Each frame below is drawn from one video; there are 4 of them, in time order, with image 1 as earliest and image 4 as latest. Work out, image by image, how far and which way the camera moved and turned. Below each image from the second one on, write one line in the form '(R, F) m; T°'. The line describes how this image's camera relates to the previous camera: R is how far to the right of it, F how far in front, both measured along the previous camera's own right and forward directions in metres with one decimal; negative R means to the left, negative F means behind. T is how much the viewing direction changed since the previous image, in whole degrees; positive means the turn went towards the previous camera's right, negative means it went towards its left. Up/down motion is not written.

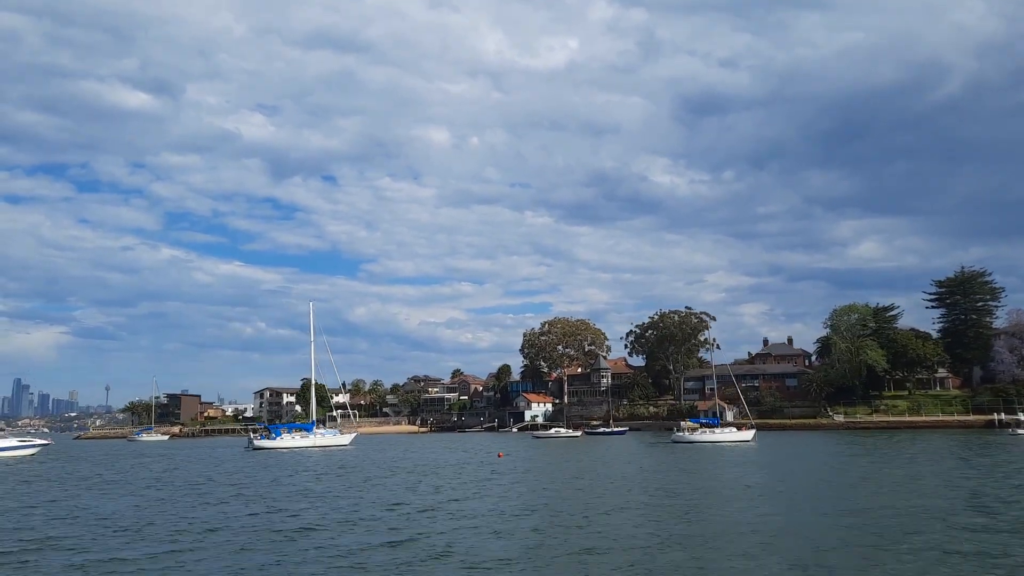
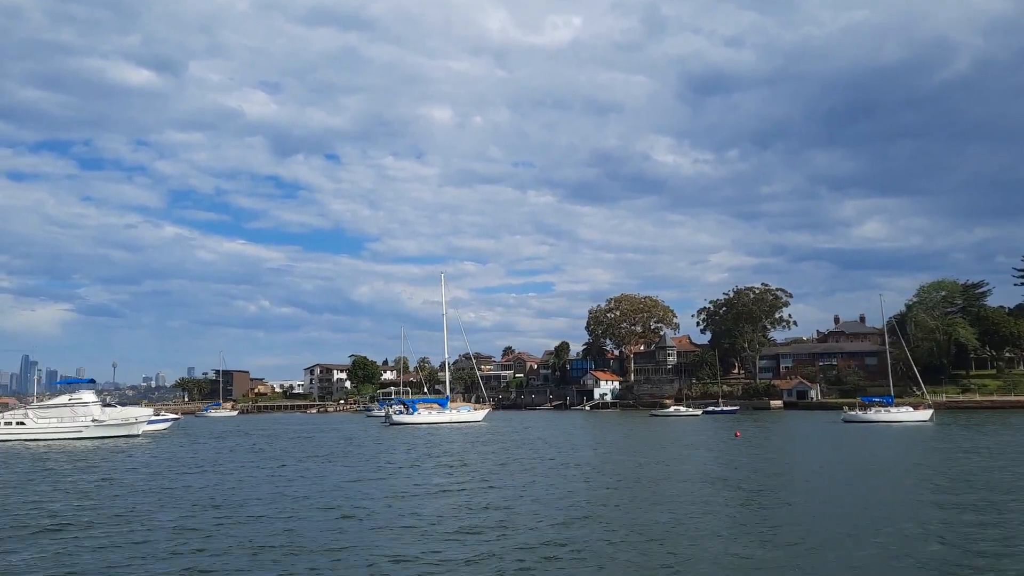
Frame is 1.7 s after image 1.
(-7.6, +2.0) m; -1°
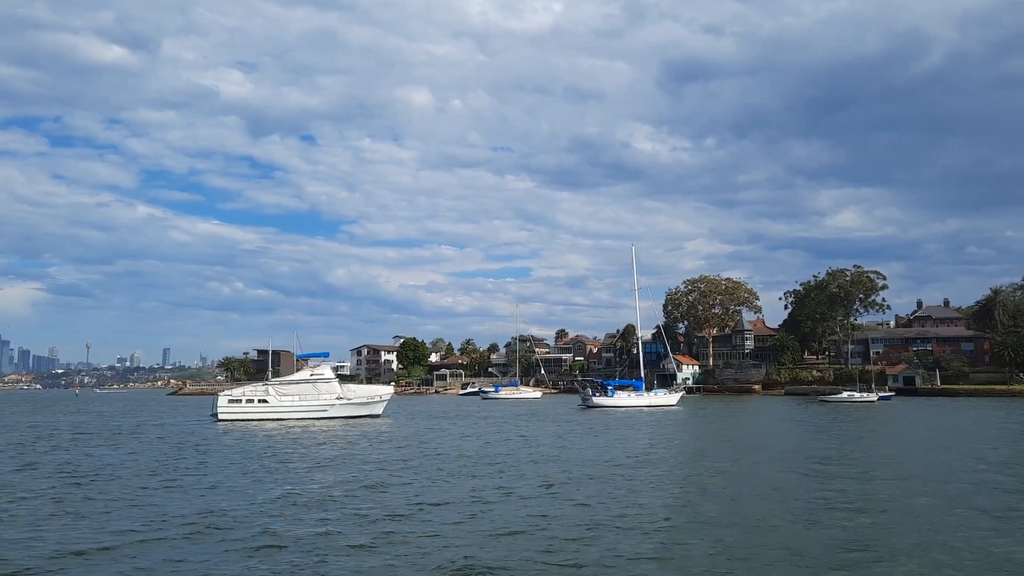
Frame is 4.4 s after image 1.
(-11.4, +3.5) m; 0°
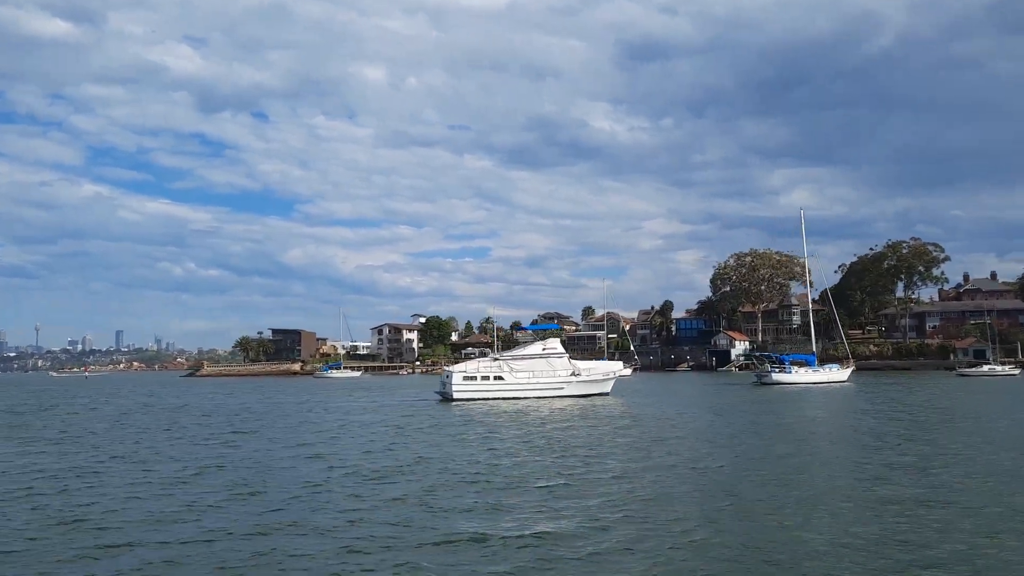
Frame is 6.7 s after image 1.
(-9.4, +3.6) m; +2°
